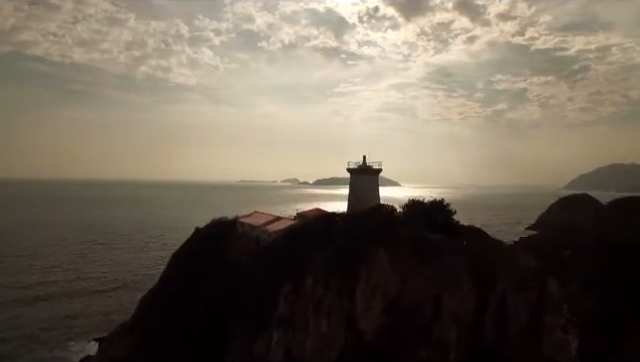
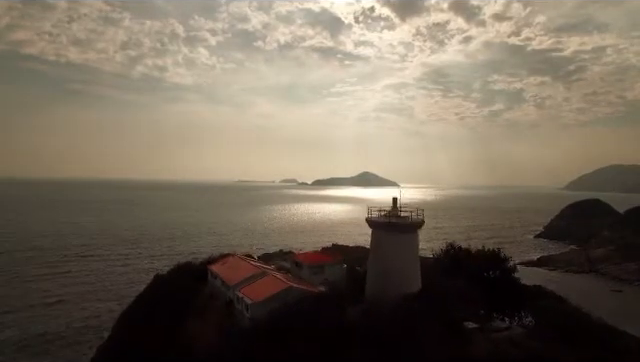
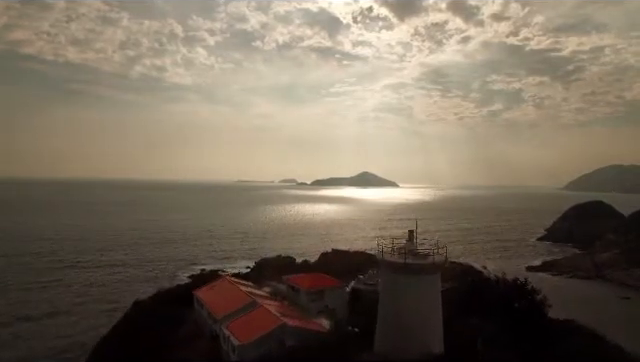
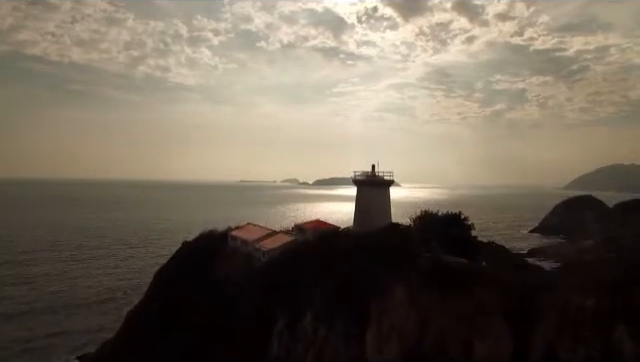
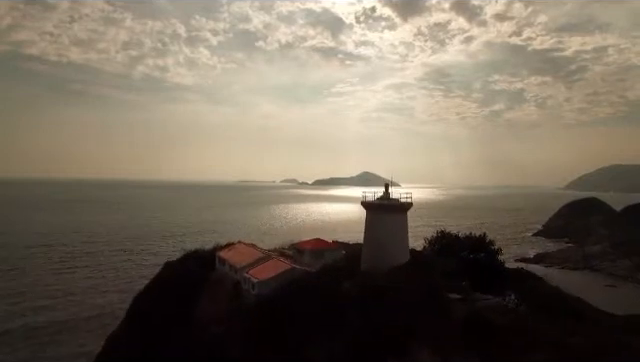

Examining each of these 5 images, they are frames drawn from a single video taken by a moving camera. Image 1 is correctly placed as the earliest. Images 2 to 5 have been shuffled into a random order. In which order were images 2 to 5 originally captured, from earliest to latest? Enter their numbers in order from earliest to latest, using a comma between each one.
4, 5, 2, 3
